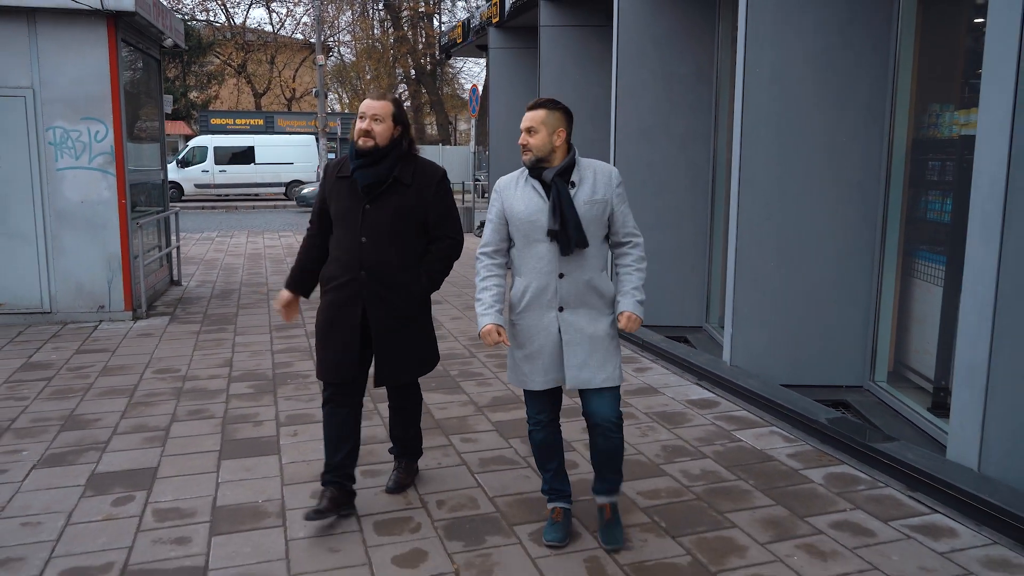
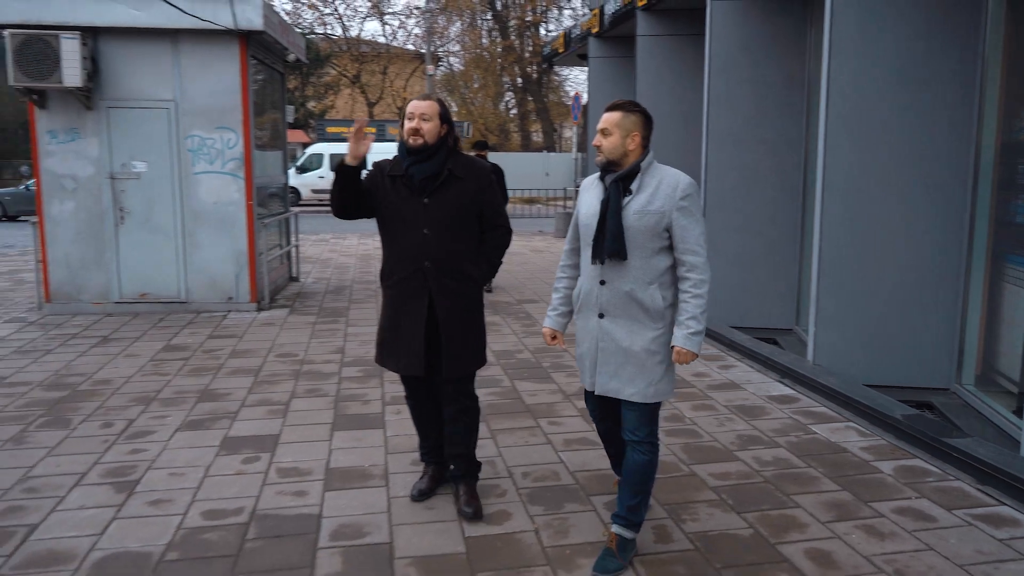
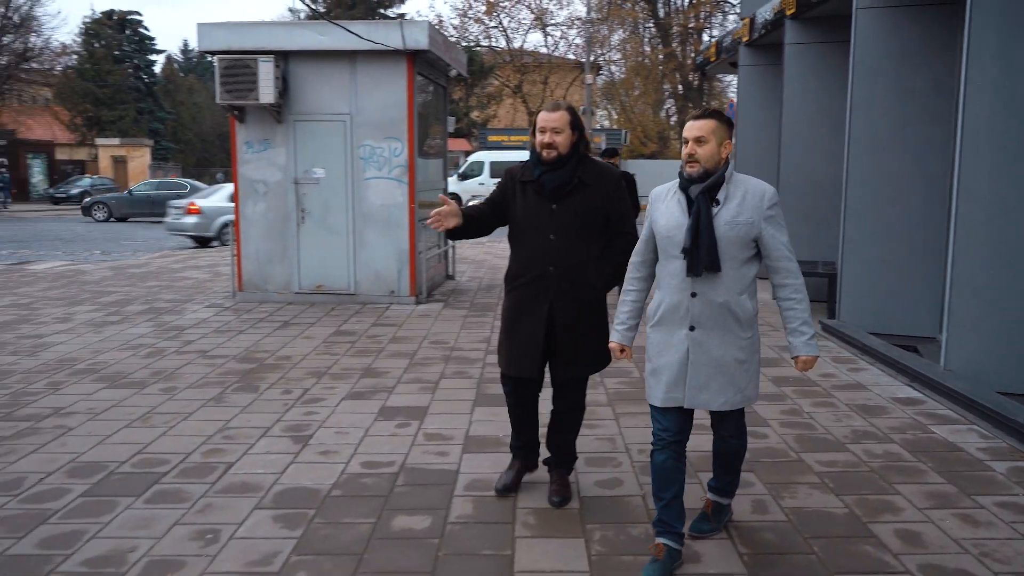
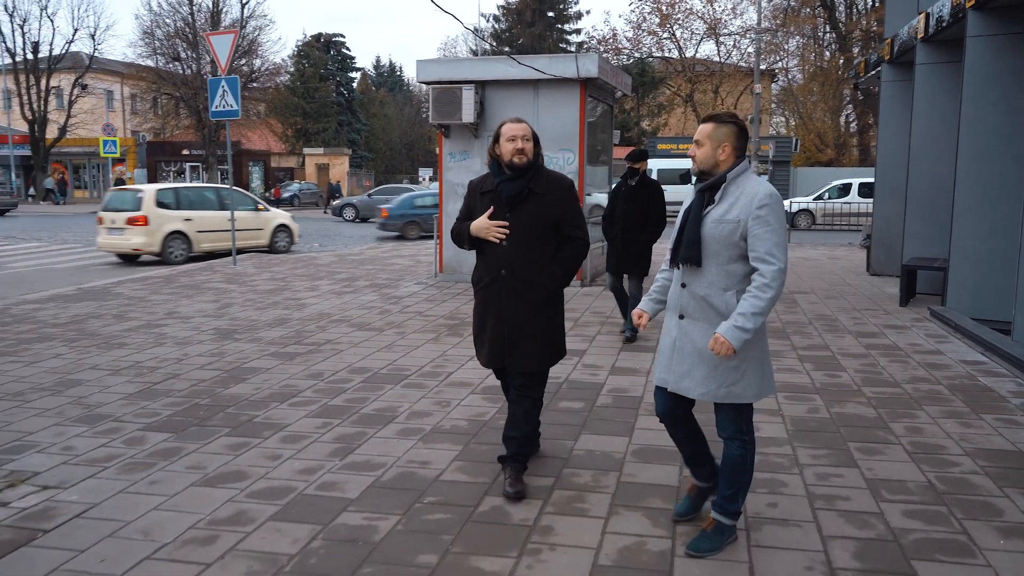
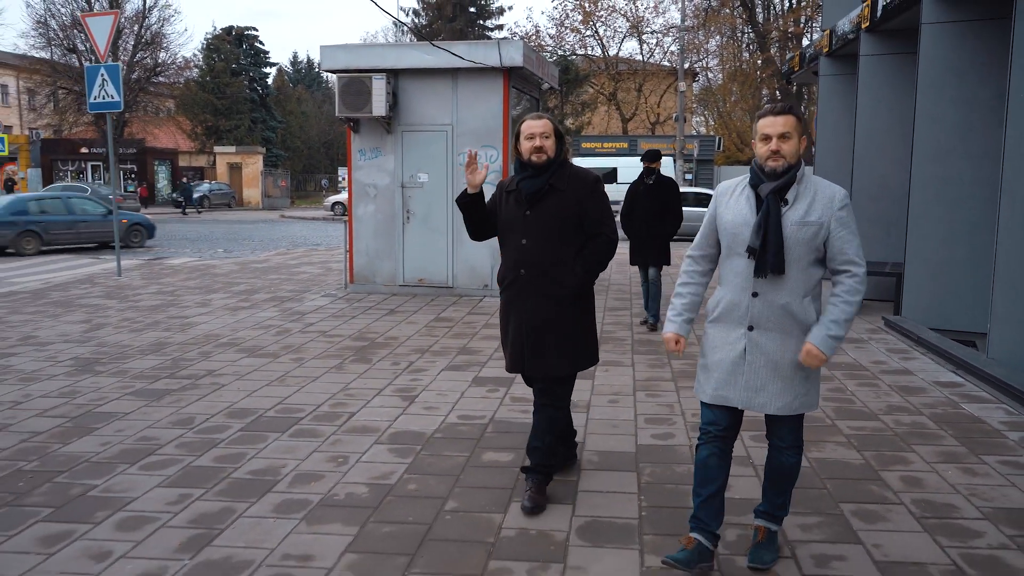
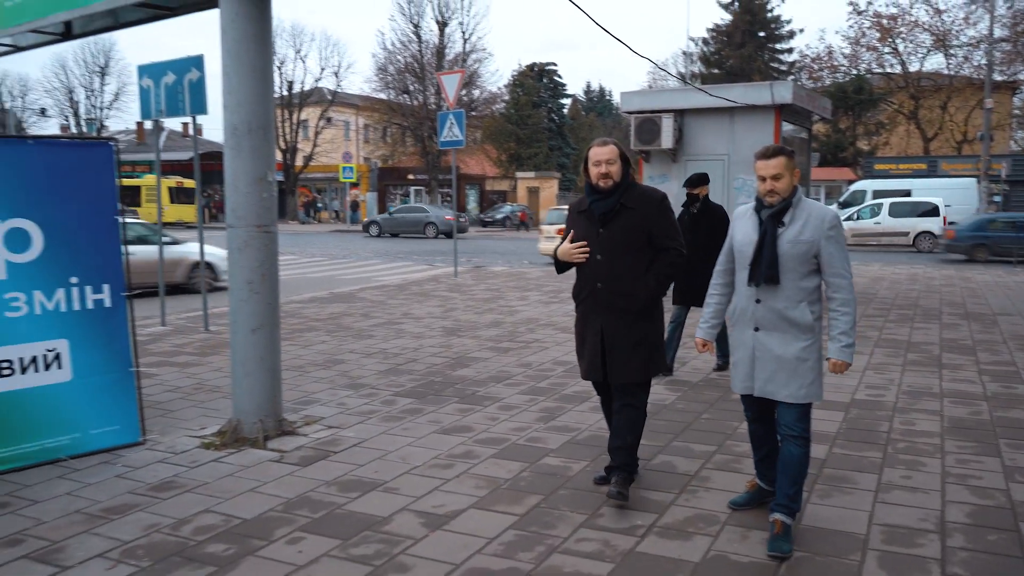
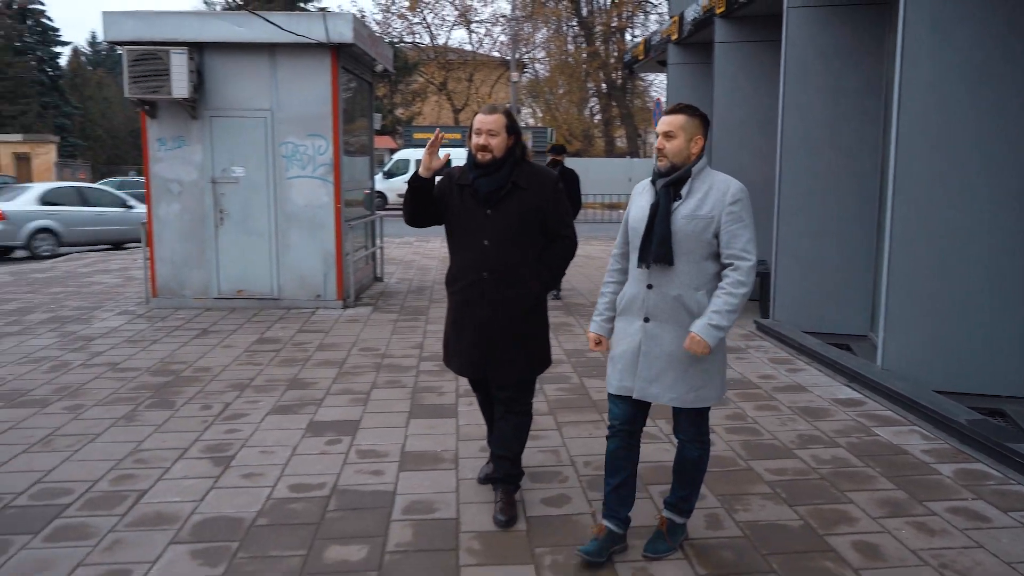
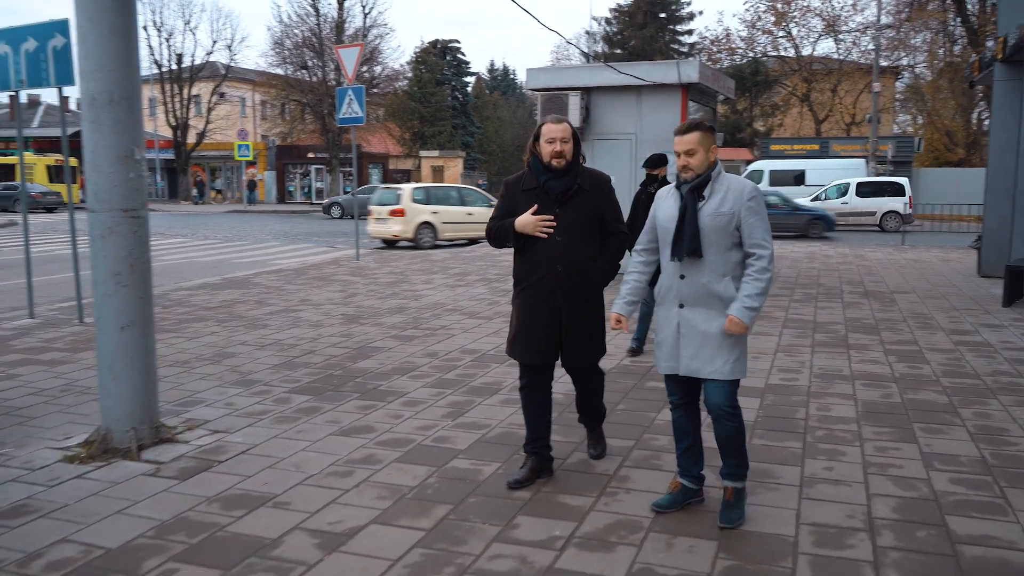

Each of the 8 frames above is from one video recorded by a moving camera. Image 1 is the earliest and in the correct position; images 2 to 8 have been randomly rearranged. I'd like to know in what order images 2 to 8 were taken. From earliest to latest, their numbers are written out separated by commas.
2, 7, 3, 5, 4, 8, 6
